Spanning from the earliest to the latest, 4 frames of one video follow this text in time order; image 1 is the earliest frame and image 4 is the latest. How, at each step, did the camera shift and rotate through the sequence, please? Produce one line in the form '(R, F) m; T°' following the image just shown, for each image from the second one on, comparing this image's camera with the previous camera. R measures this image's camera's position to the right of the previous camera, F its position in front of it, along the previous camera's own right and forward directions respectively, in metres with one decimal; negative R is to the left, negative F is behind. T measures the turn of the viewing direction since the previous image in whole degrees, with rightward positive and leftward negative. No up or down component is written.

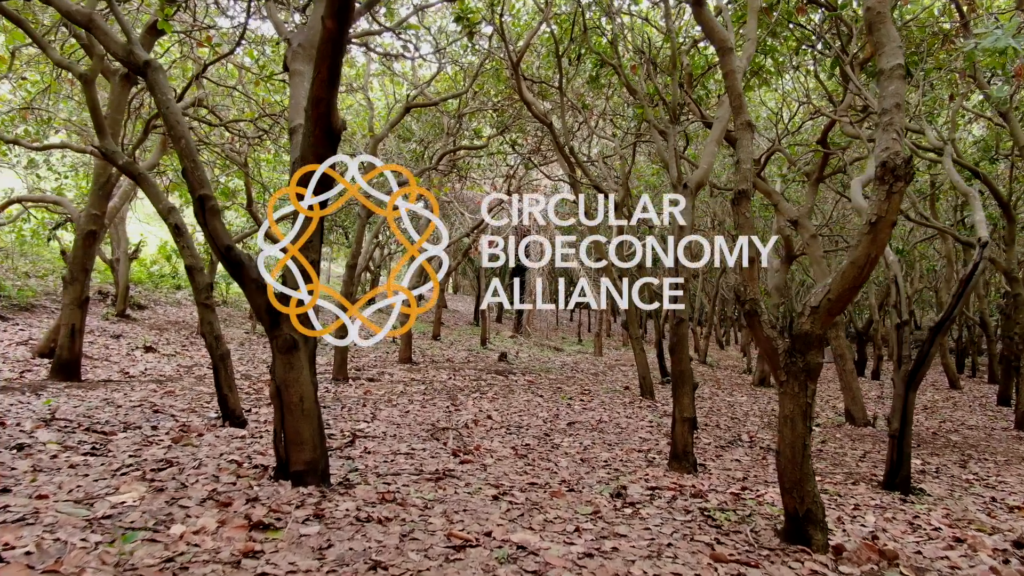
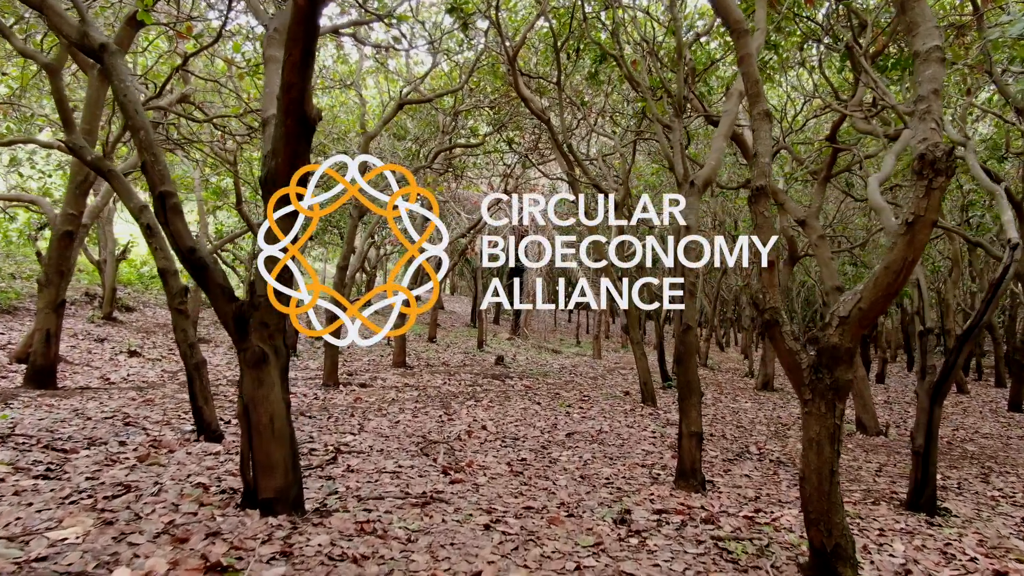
(0.0, +0.3) m; 0°
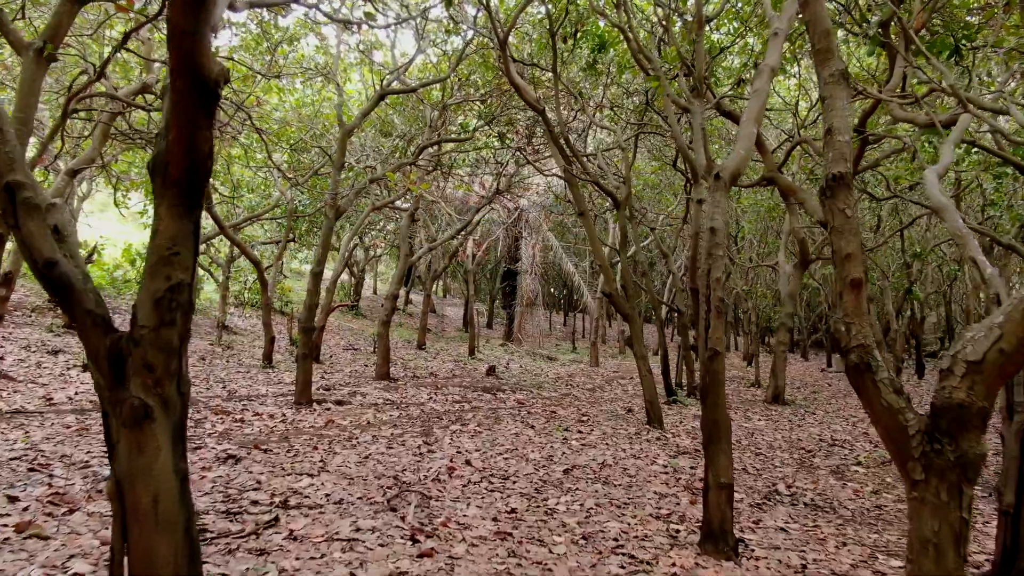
(+0.1, +0.8) m; +1°
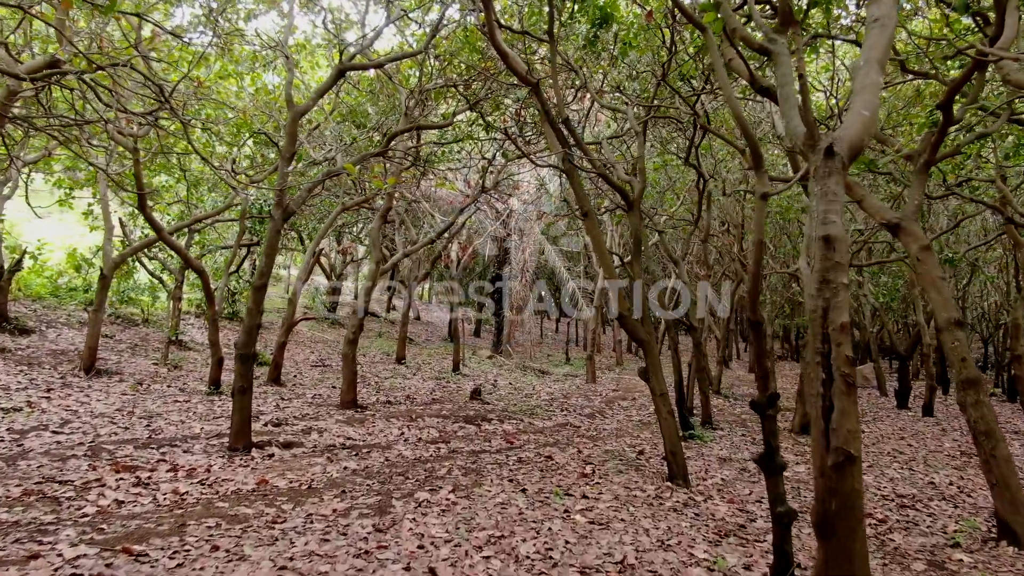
(0.0, +1.5) m; +1°
